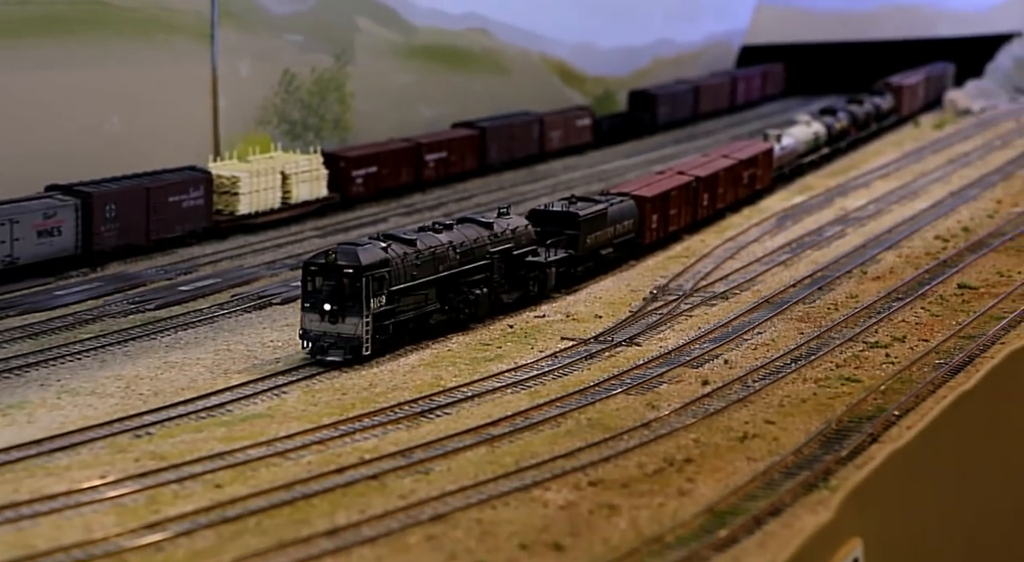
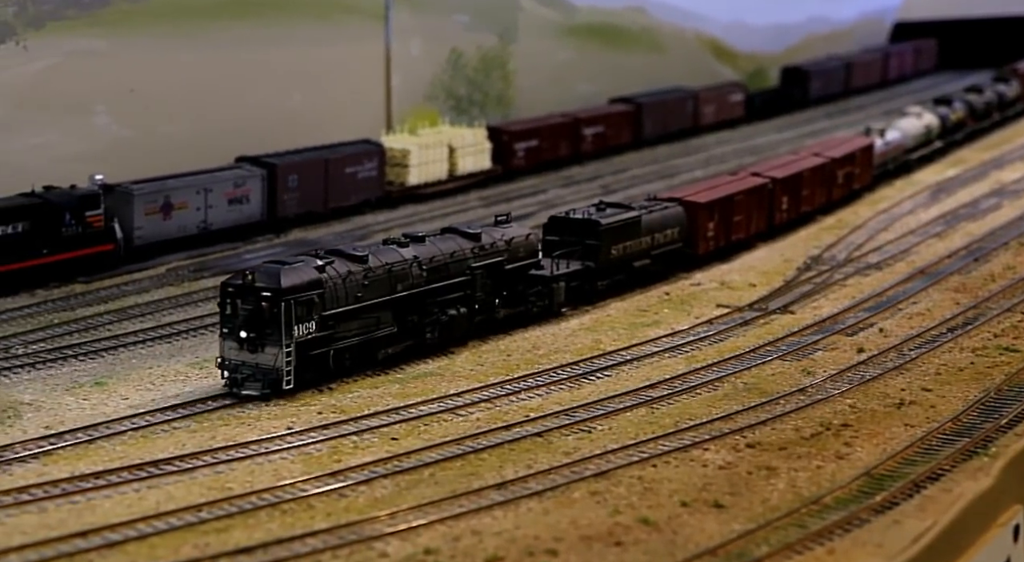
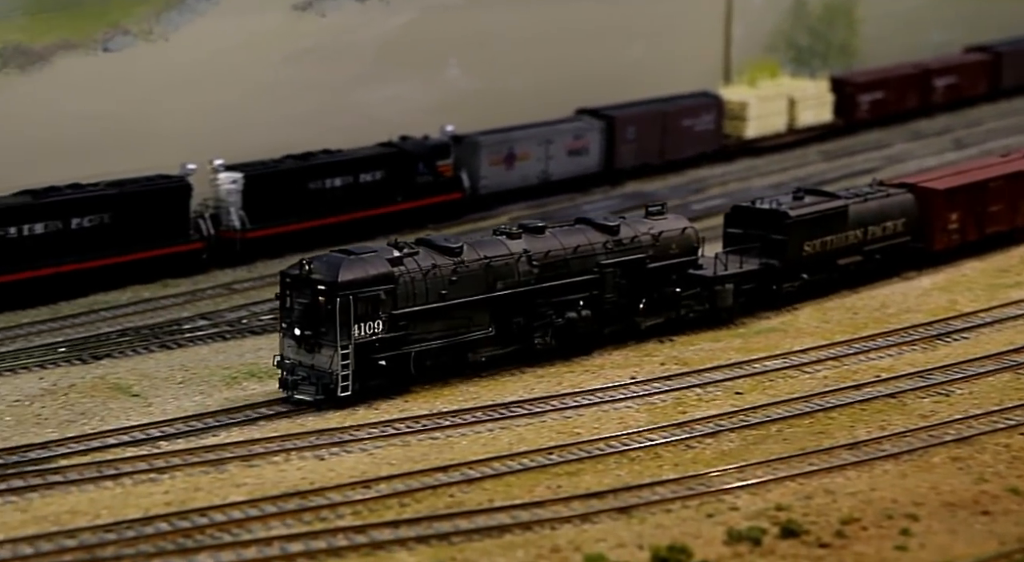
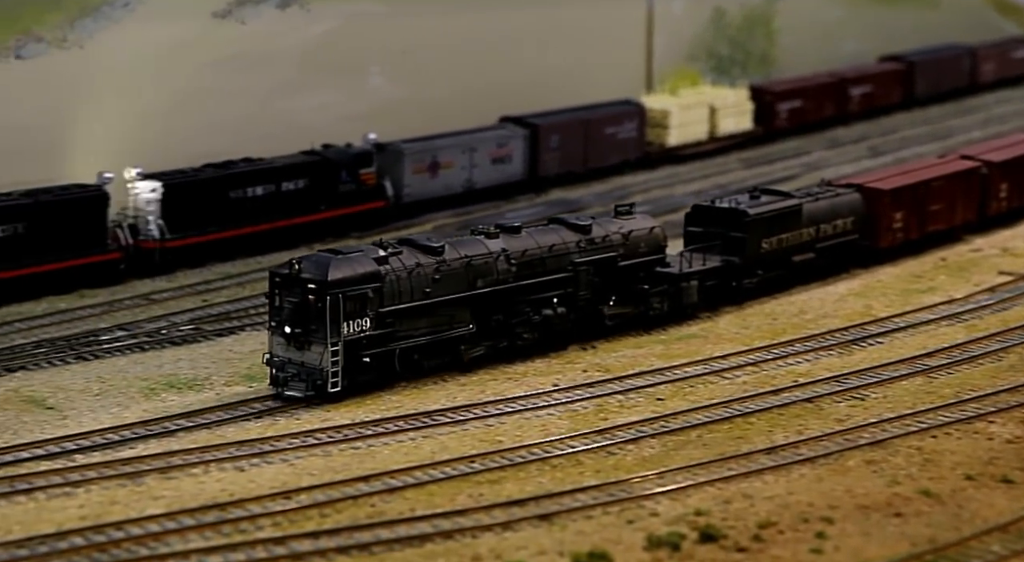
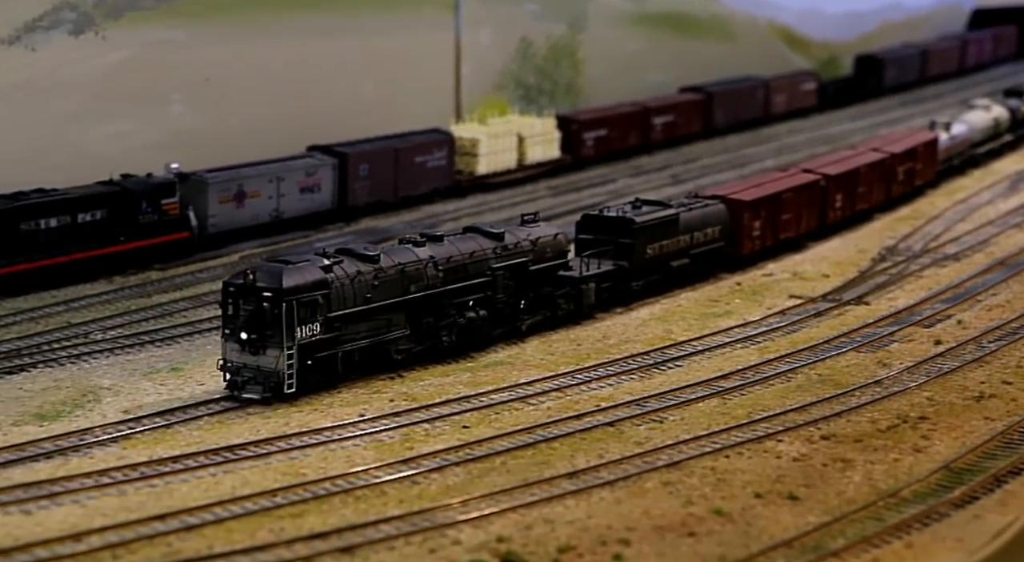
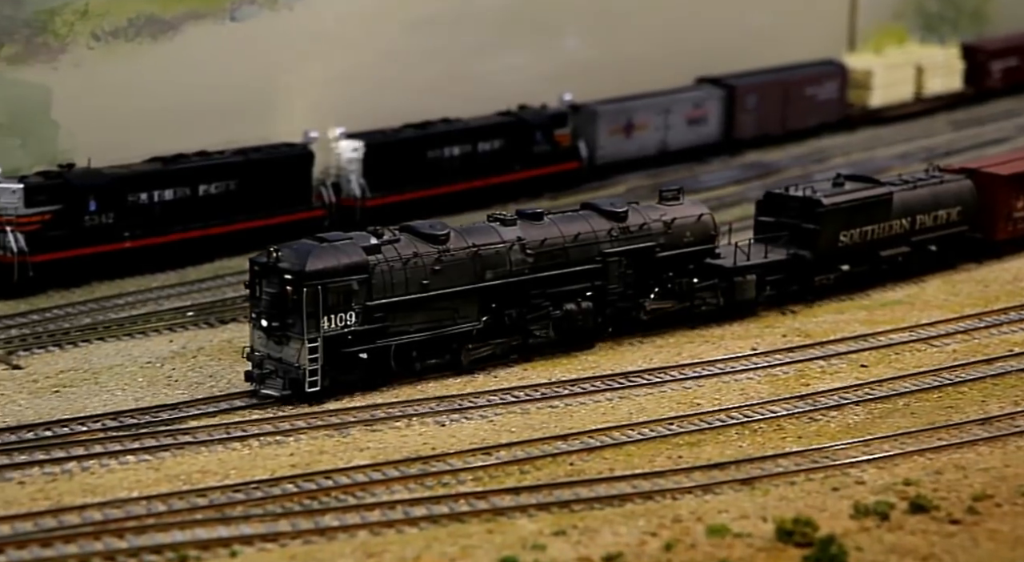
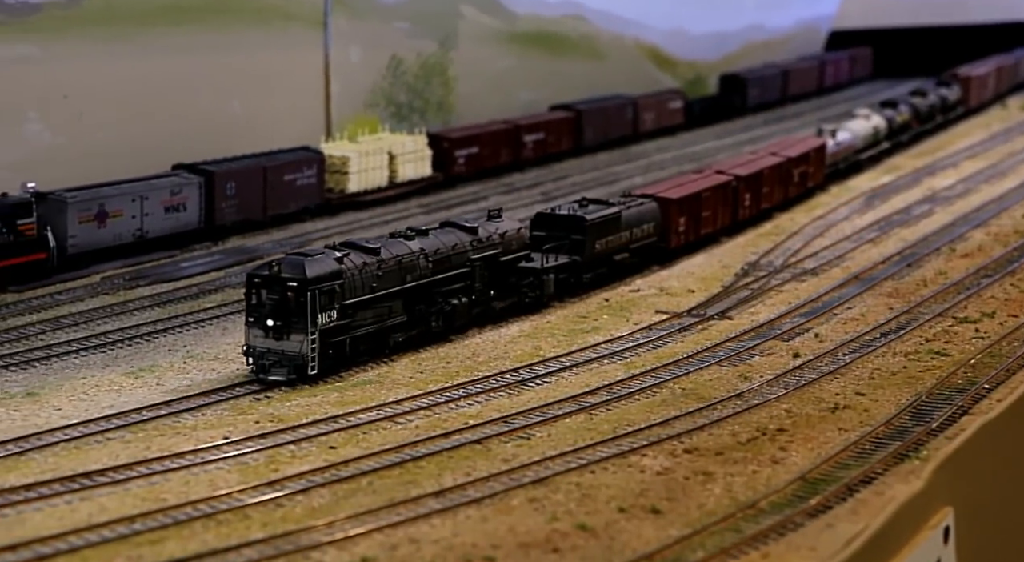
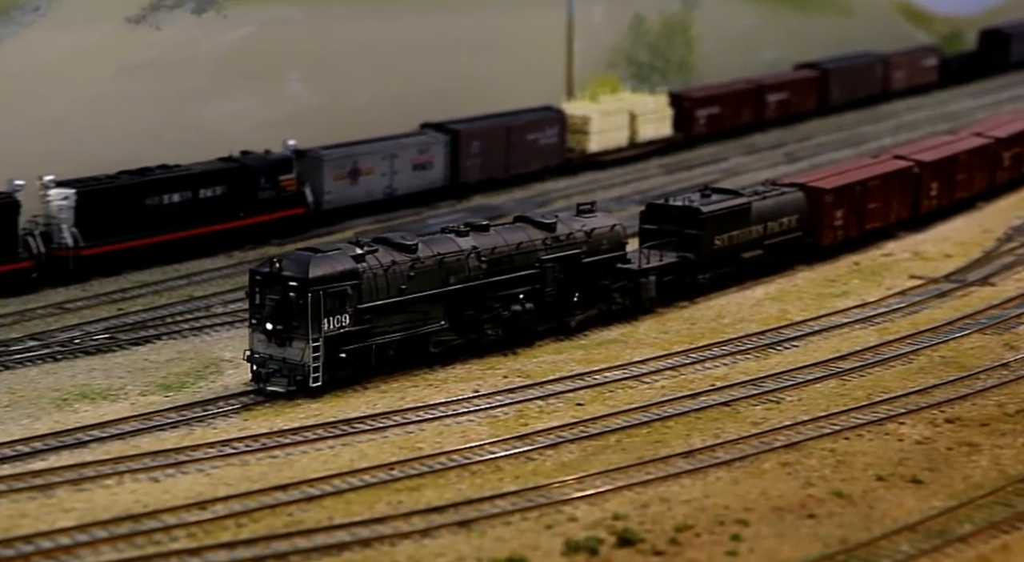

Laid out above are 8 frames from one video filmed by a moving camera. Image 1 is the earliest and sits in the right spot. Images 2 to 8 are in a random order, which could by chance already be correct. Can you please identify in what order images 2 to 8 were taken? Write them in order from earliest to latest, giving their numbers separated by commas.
7, 2, 5, 8, 4, 3, 6
